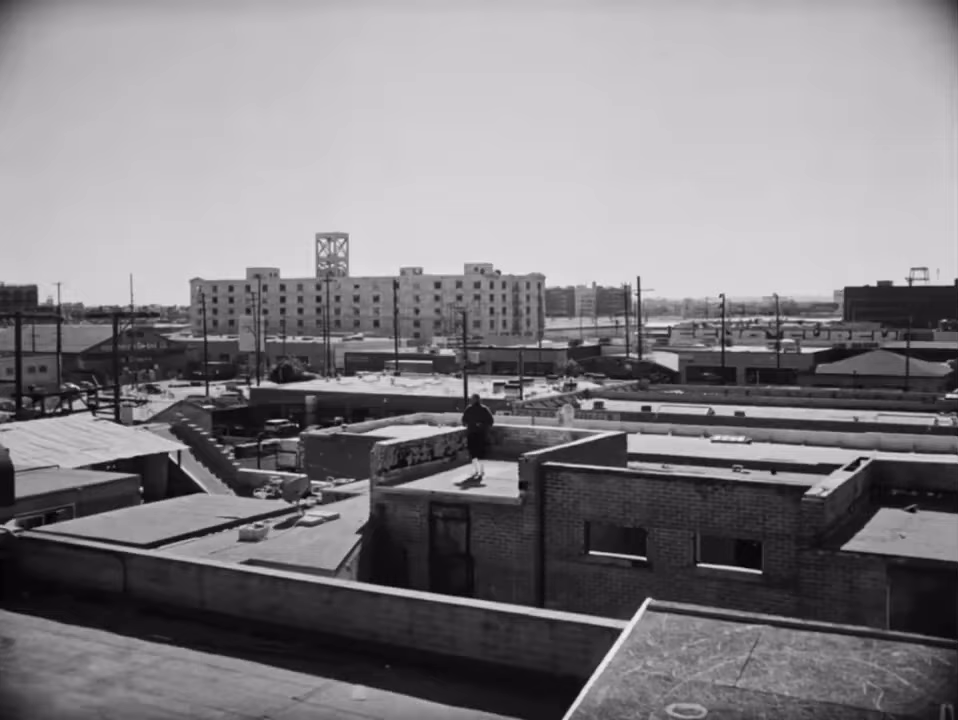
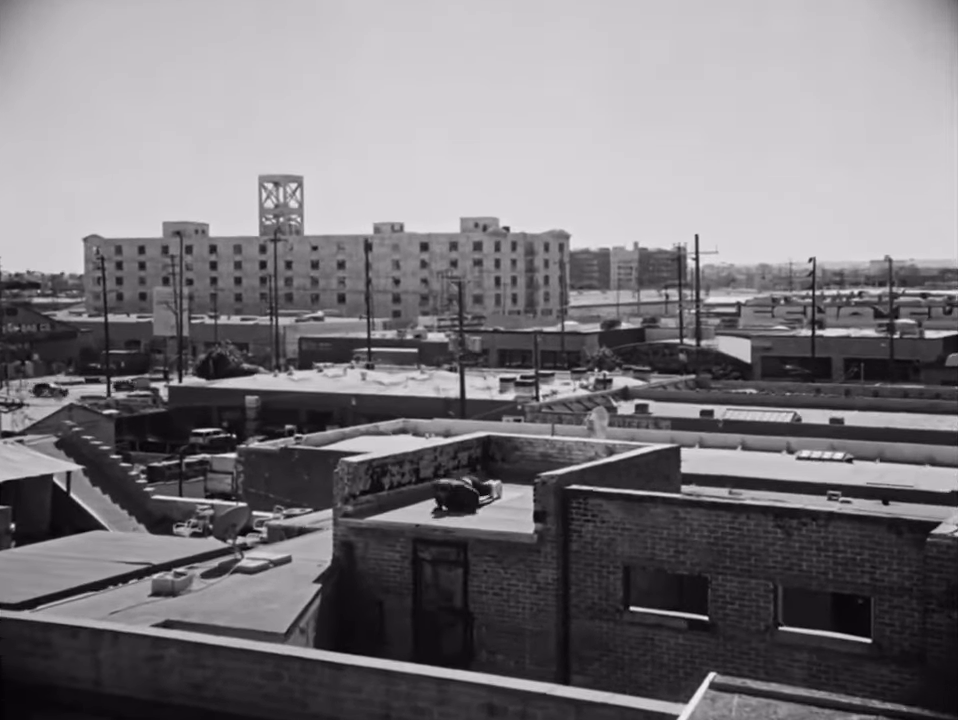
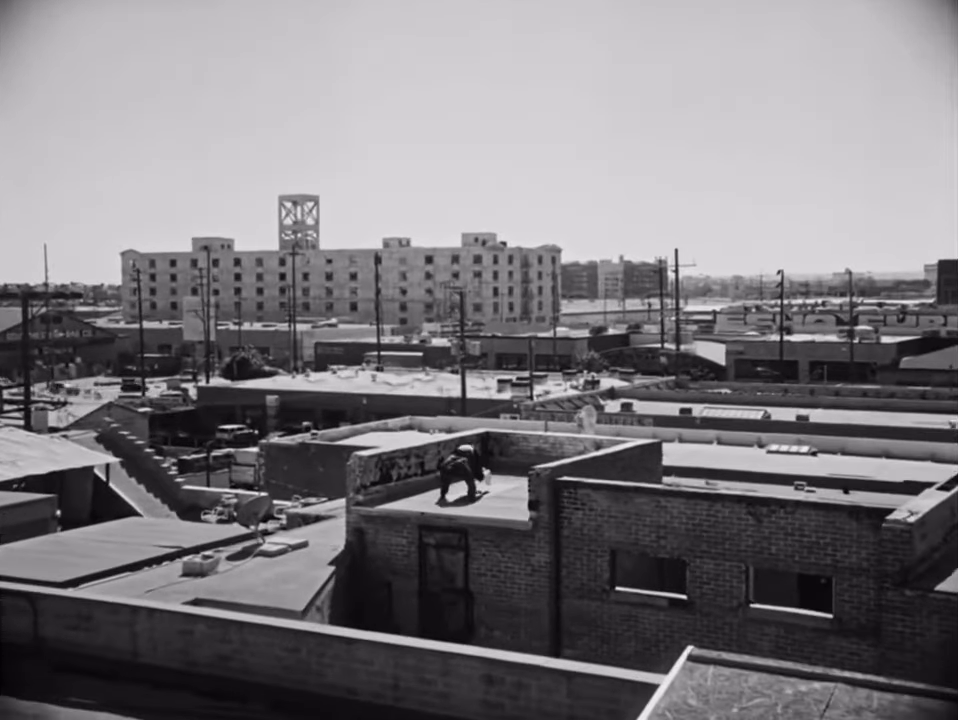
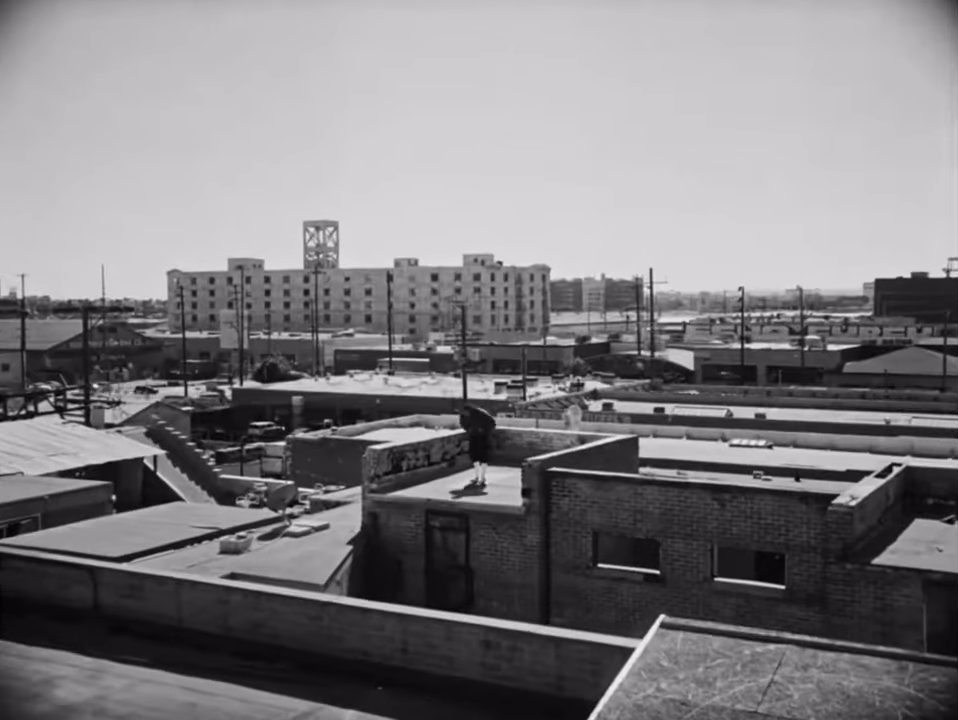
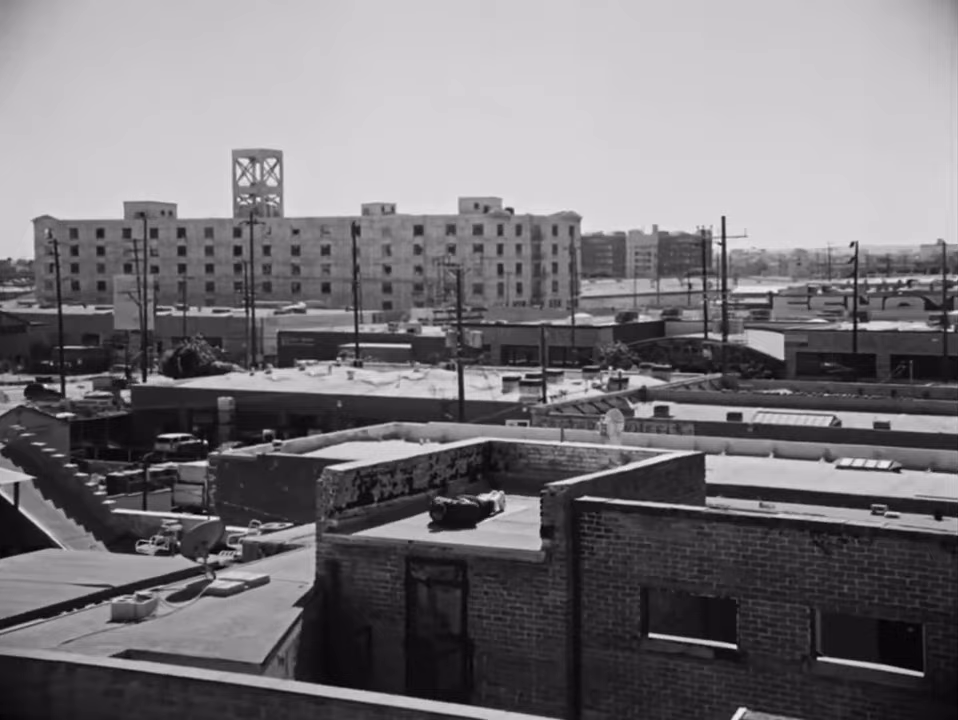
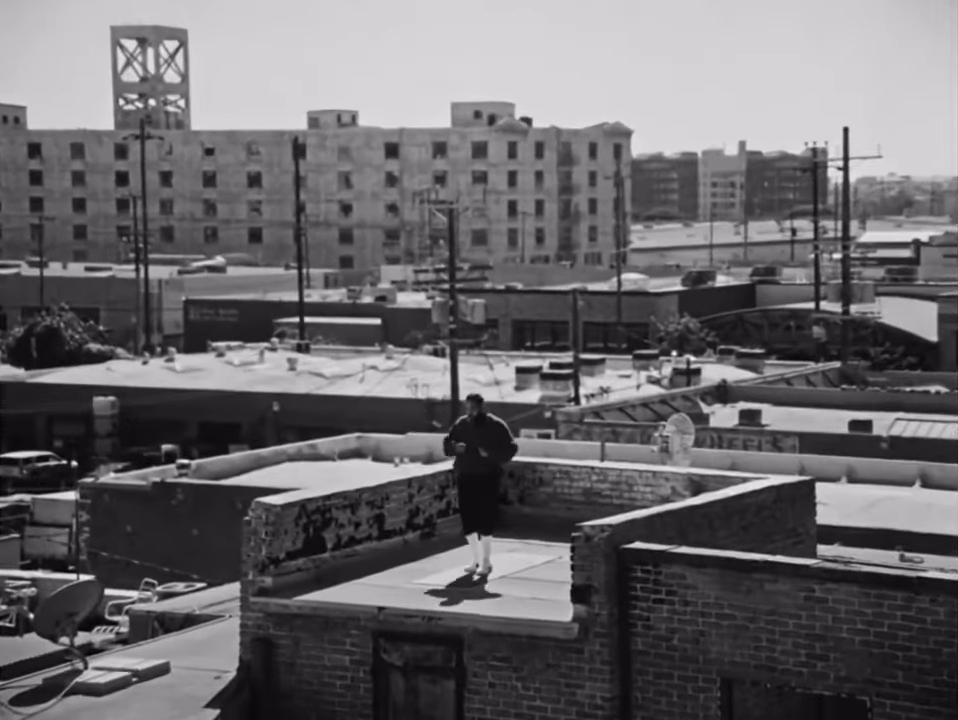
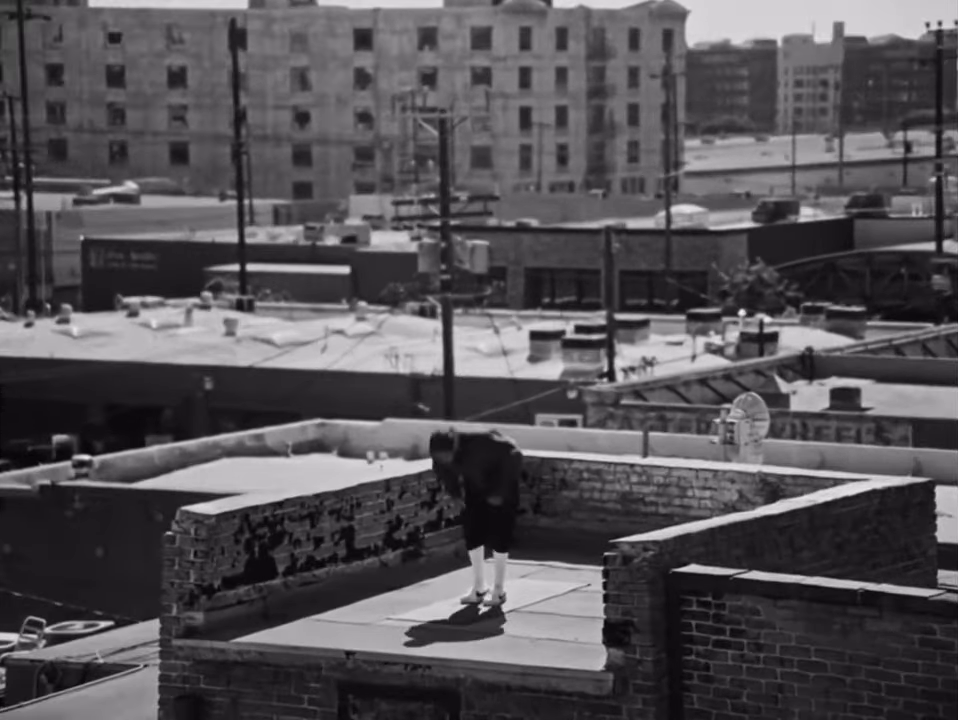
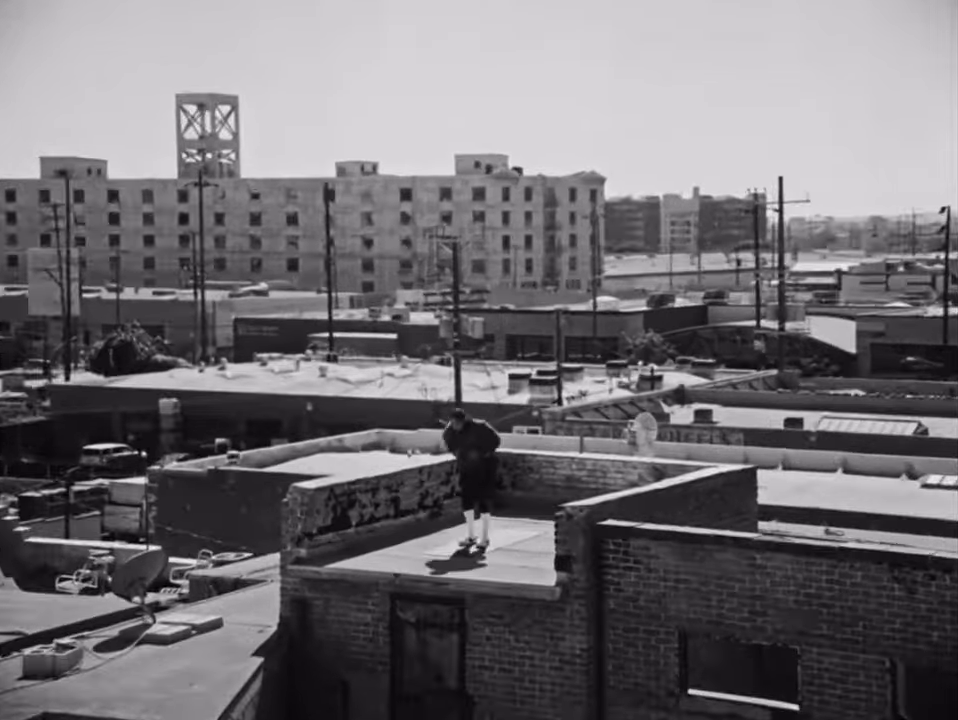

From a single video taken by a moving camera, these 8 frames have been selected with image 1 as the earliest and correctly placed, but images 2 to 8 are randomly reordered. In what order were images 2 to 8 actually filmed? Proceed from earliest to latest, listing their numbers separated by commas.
4, 3, 2, 5, 8, 6, 7
